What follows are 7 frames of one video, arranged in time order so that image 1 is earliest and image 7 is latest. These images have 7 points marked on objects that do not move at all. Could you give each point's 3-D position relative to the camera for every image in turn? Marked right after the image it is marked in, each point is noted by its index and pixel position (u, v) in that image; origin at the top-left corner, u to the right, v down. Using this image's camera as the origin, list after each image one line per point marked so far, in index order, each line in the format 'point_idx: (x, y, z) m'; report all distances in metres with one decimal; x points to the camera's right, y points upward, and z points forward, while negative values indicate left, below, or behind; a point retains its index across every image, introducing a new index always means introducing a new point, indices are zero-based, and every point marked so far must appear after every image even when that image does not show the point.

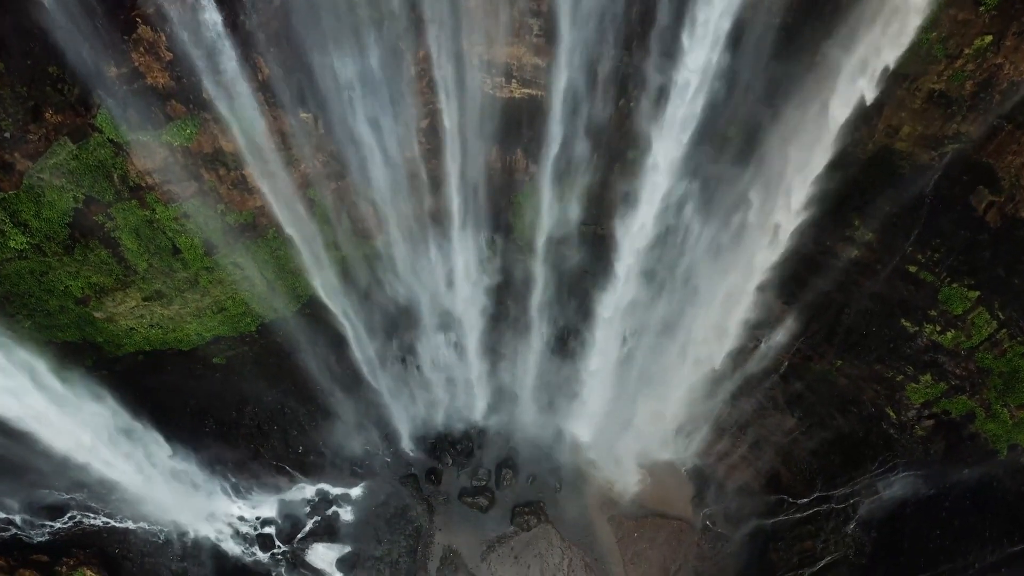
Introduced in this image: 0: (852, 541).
0: (+7.5, -5.6, +13.6) m
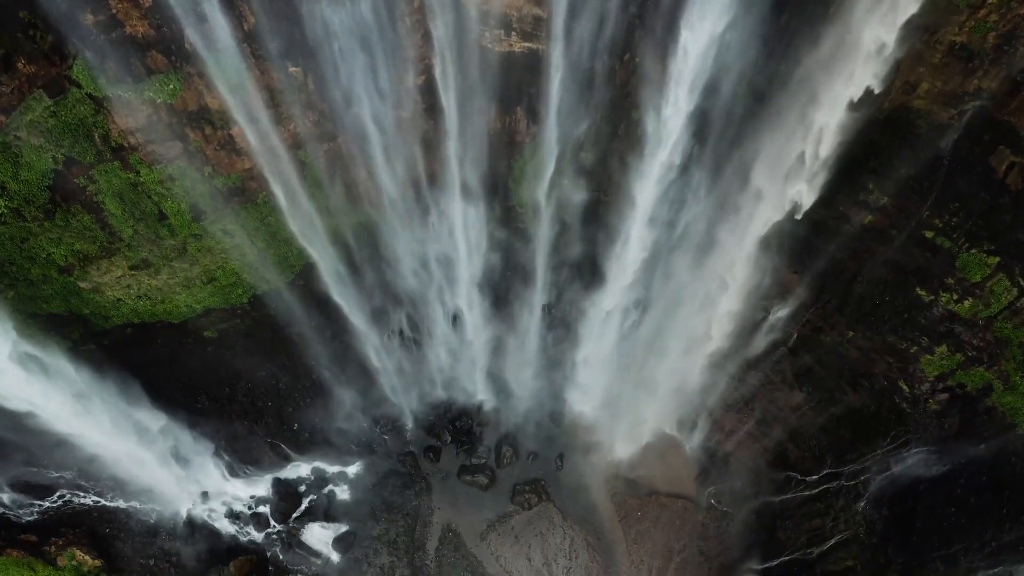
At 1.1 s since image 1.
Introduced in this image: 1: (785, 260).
0: (+7.5, -5.0, +13.2) m
1: (+5.7, +0.6, +12.9) m
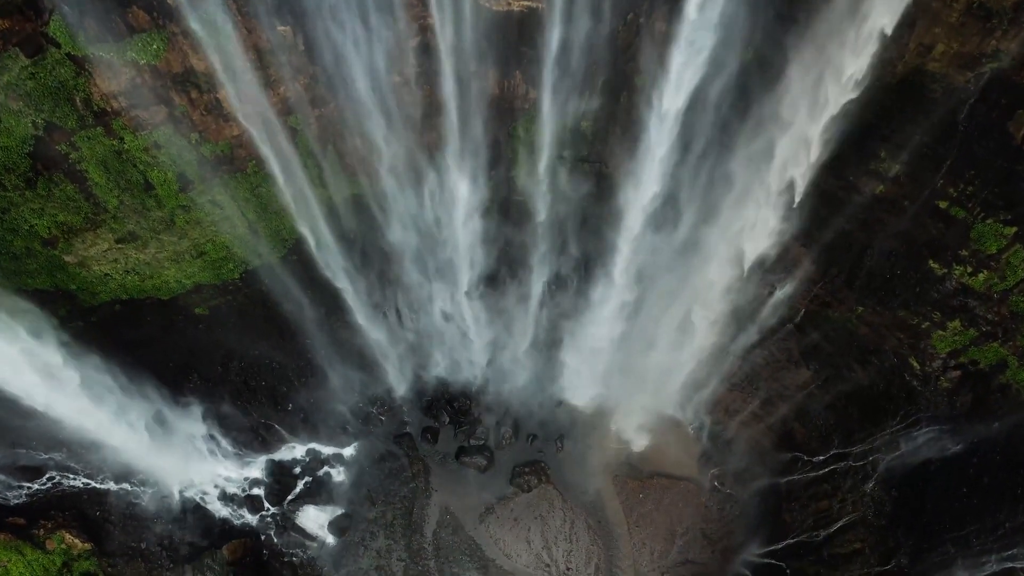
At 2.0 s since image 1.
0: (+7.5, -4.5, +12.9) m
1: (+5.7, +1.1, +12.5) m
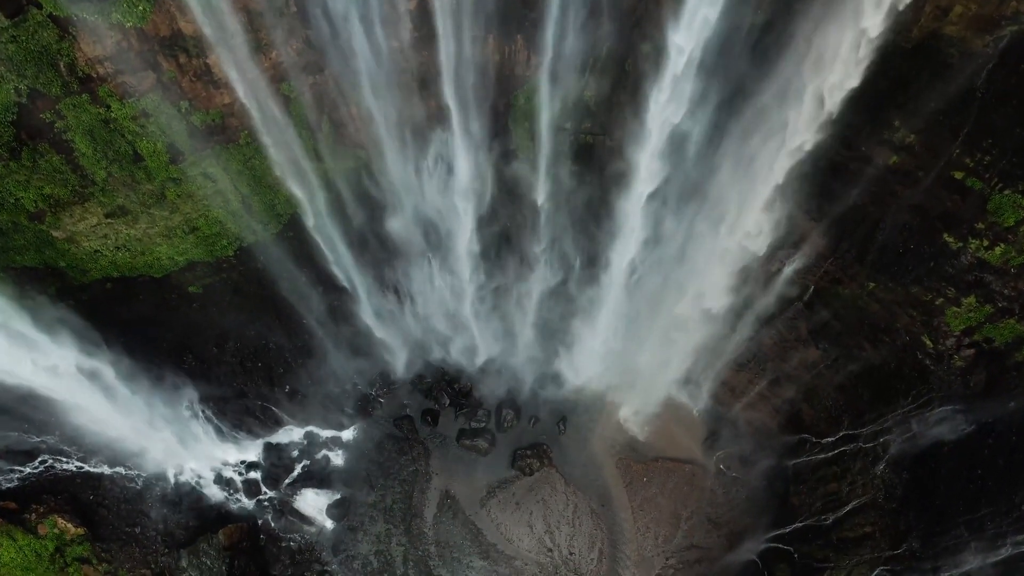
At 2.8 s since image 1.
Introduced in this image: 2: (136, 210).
0: (+7.5, -4.0, +12.5) m
1: (+5.7, +1.6, +12.1) m
2: (-6.9, +1.4, +11.3) m
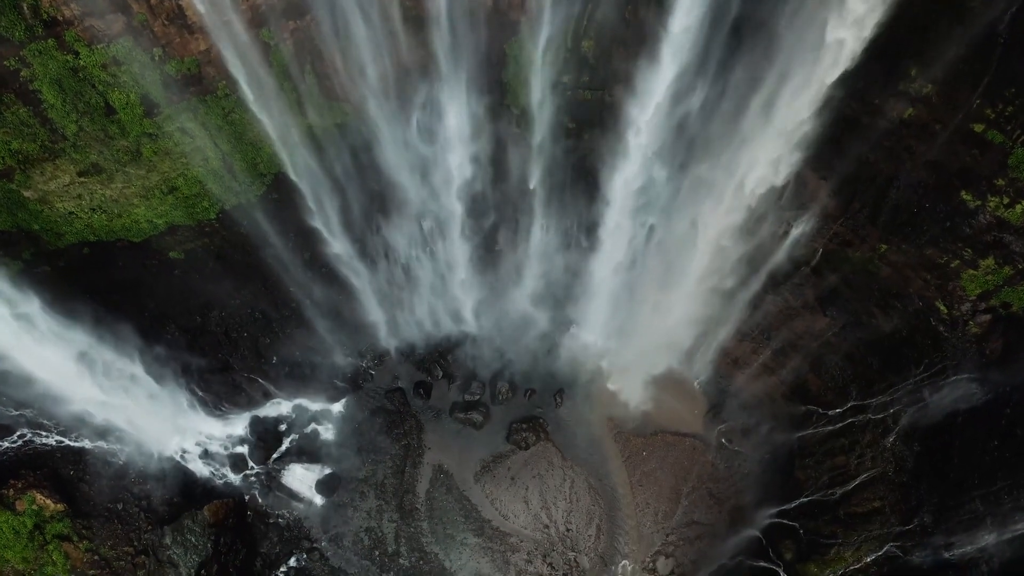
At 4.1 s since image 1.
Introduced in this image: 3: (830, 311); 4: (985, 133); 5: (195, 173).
0: (+7.4, -3.3, +12.0) m
1: (+5.6, +2.3, +11.5) m
2: (-7.0, +2.1, +10.8) m
3: (+6.4, -0.5, +12.4) m
4: (+7.6, +2.5, +9.9) m
5: (-5.9, +2.1, +11.4) m
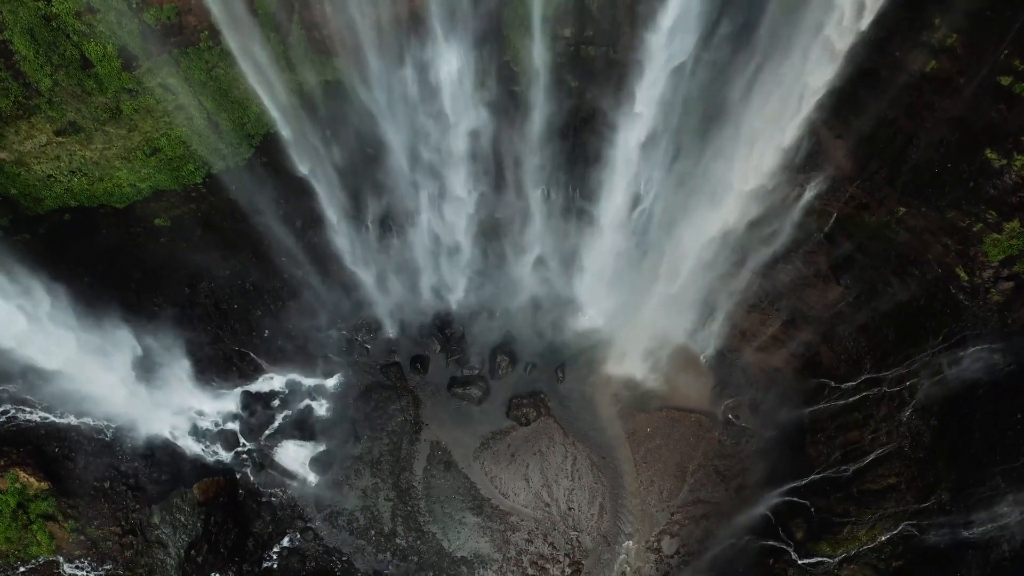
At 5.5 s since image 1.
0: (+7.4, -2.7, +11.6) m
1: (+5.6, +2.9, +11.0) m
2: (-7.0, +2.7, +10.2) m
3: (+6.4, +0.1, +11.9) m
4: (+7.6, +3.1, +9.3) m
5: (-5.9, +2.7, +10.8) m
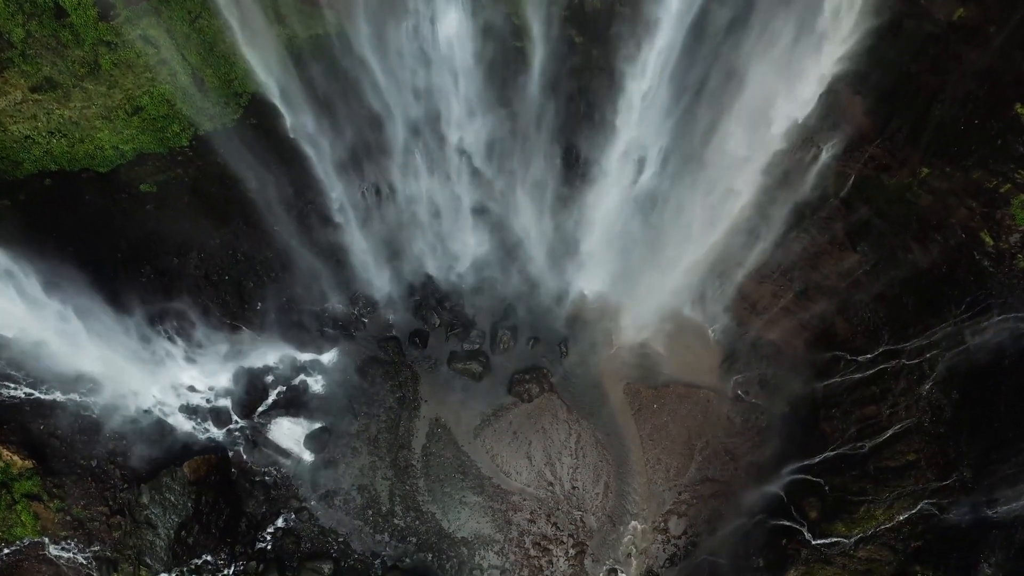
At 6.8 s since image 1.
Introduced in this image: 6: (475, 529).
0: (+7.4, -2.1, +11.0) m
1: (+5.6, +3.5, +10.4) m
2: (-7.0, +3.2, +9.7) m
3: (+6.4, +0.7, +11.3) m
4: (+7.6, +3.7, +8.7) m
5: (-5.8, +3.2, +10.3) m
6: (-0.7, -4.6, +11.7) m
